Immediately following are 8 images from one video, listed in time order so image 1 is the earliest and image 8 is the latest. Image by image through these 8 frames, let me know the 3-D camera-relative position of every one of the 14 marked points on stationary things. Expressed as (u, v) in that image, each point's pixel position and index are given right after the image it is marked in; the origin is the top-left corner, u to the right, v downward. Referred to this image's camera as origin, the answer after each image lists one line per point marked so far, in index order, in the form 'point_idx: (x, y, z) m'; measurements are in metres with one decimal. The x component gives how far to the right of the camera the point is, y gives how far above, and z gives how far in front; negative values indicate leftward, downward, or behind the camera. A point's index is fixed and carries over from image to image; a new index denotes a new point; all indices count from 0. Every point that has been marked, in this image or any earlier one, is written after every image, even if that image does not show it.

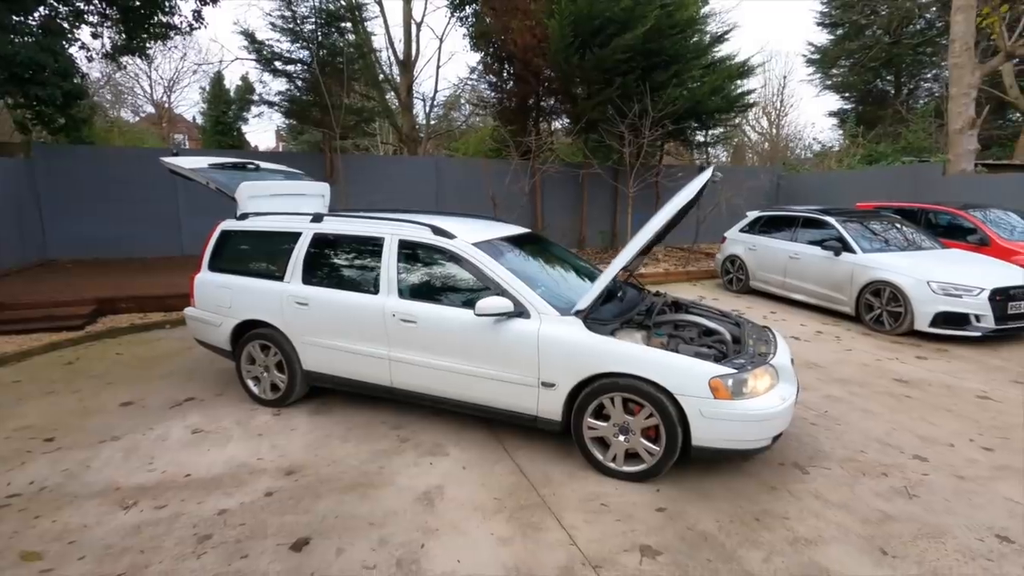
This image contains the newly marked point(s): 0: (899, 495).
0: (+2.5, -1.3, +3.4) m
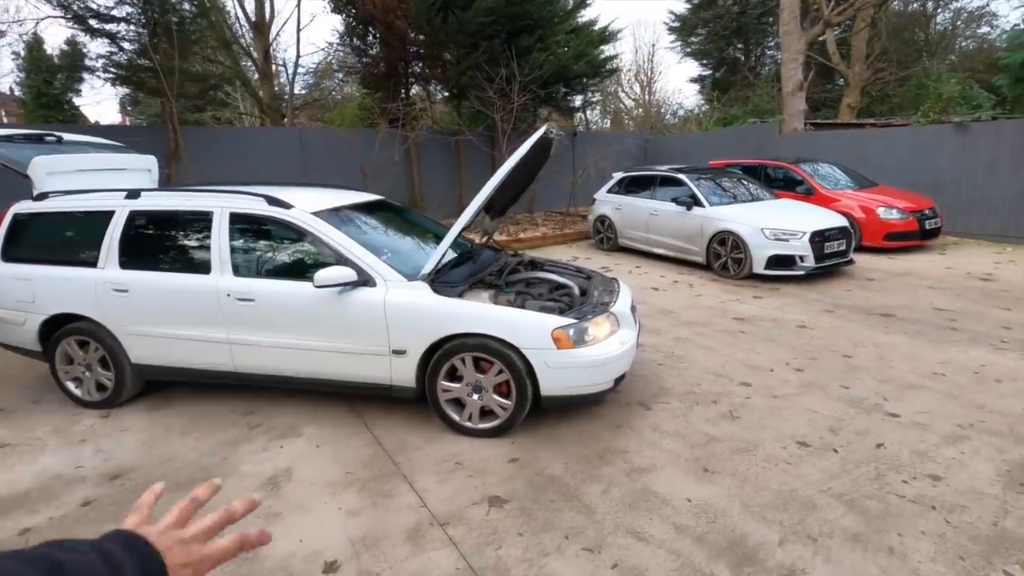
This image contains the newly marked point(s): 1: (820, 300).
0: (+1.5, -0.9, +3.8) m
1: (+3.8, -0.2, +6.7) m
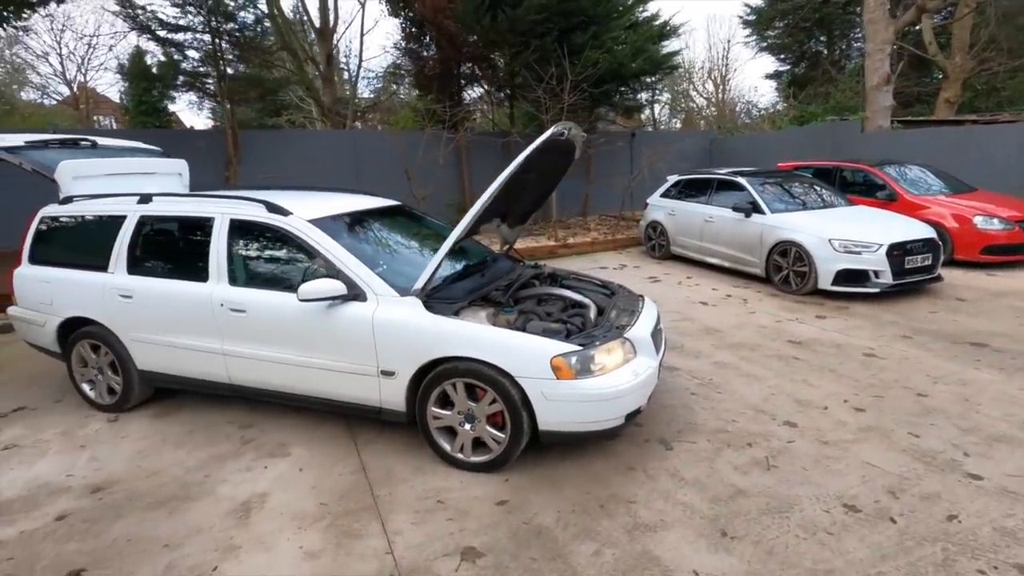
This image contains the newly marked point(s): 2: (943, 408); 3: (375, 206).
0: (+1.5, -1.1, +3.2) m
1: (+4.2, -0.4, +5.8) m
2: (+3.1, -0.9, +3.9) m
3: (-1.1, +0.7, +4.3) m
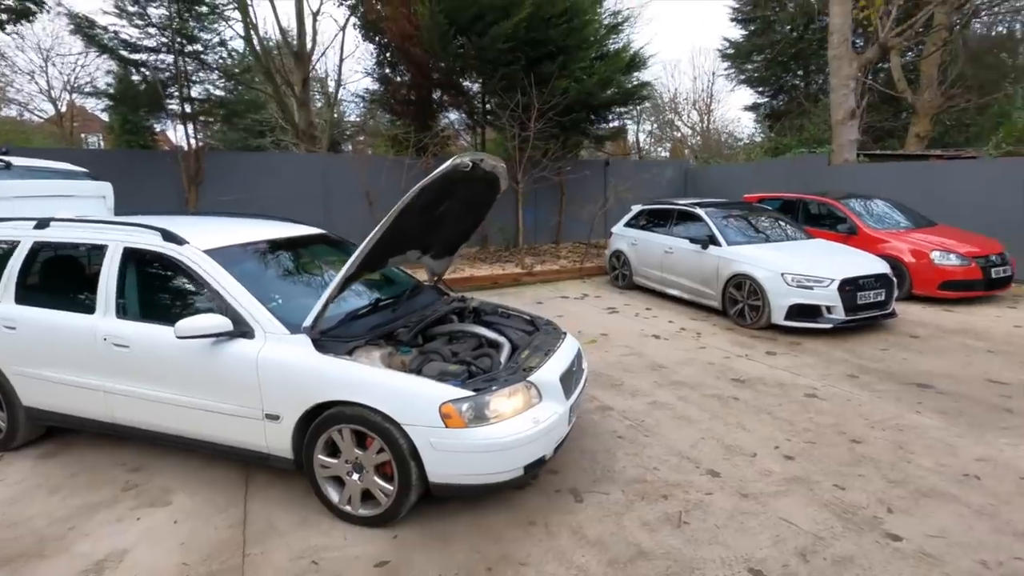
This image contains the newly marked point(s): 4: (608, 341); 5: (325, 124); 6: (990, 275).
0: (+0.9, -1.3, +3.0) m
1: (+3.5, -0.8, +5.7) m
2: (+2.5, -1.2, +3.7) m
3: (-1.7, +0.4, +4.1) m
4: (+1.2, -0.7, +6.6) m
5: (-5.7, +5.0, +16.3) m
6: (+7.0, +0.2, +7.9) m
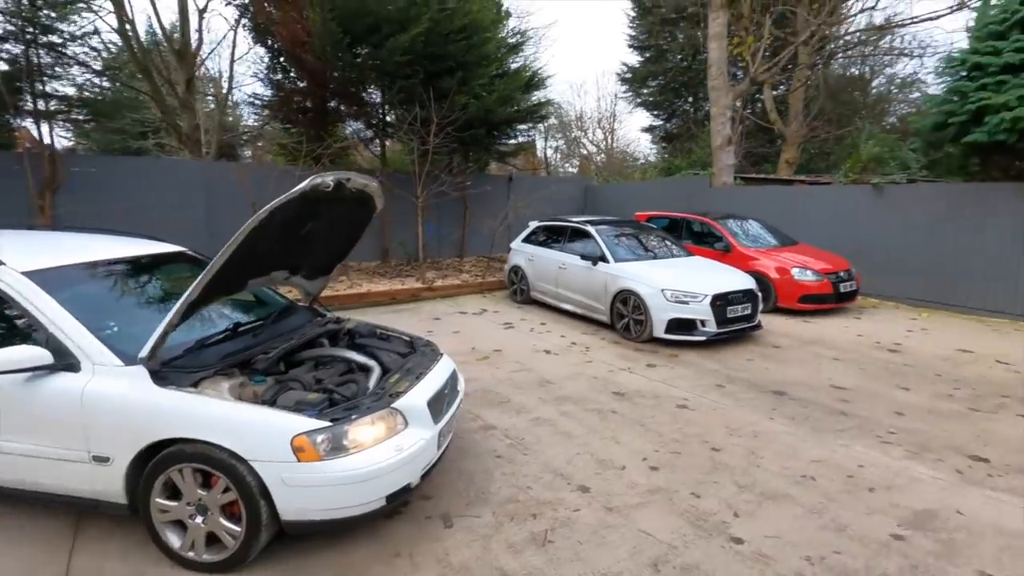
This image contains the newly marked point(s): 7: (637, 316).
0: (+0.1, -1.5, +3.1) m
1: (+2.3, -1.0, +6.1) m
2: (+1.6, -1.3, +4.0) m
3: (-2.6, +0.3, +3.7) m
4: (-0.2, -0.9, +6.7) m
5: (-8.5, +4.5, +15.2) m
6: (+5.4, 0.0, +8.9) m
7: (+1.7, -0.4, +7.3) m
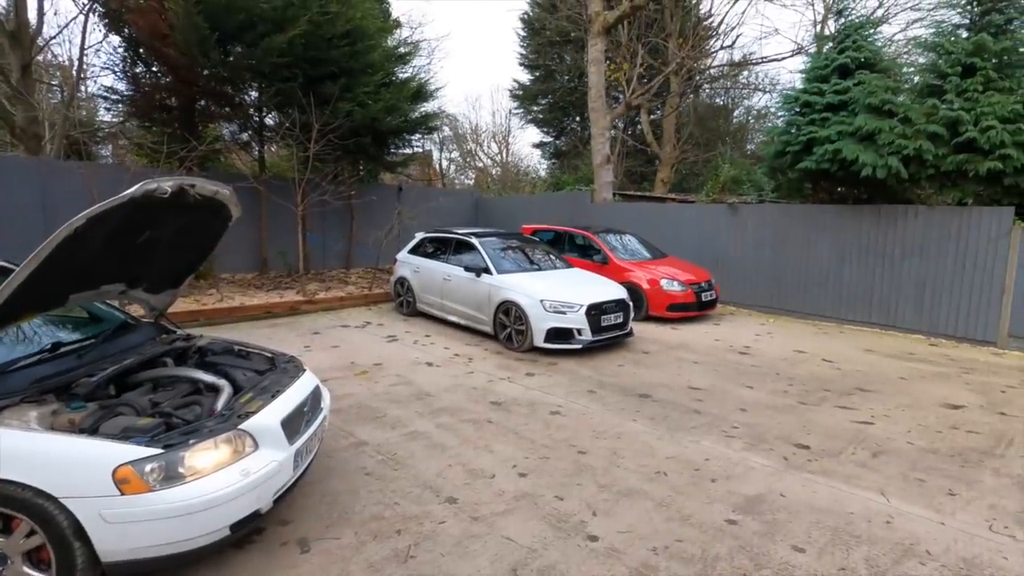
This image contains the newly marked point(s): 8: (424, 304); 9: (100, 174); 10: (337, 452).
0: (-0.7, -1.5, +3.0) m
1: (+0.9, -1.1, +6.4) m
2: (+0.6, -1.4, +4.2) m
3: (-3.5, +0.2, +3.2) m
4: (-1.6, -1.0, +6.5) m
5: (-11.4, +4.2, +13.5) m
6: (+3.4, -0.2, +9.8) m
7: (+0.1, -0.5, +7.5) m
8: (-1.5, -0.3, +9.2) m
9: (-7.3, +2.1, +9.7) m
10: (-1.4, -1.3, +4.3) m
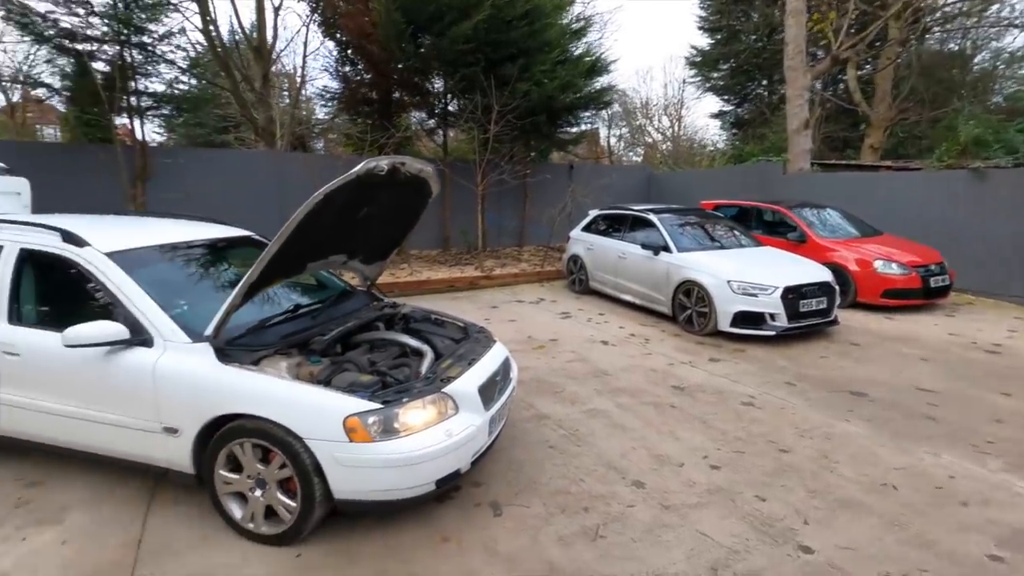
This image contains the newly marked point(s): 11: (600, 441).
0: (+0.4, -1.4, +3.0) m
1: (+2.9, -0.9, +5.8) m
2: (+2.0, -1.2, +3.7) m
3: (-2.2, +0.4, +3.9) m
4: (+0.5, -0.7, +6.6) m
5: (-6.7, +5.0, +15.9) m
6: (+6.3, +0.1, +8.1) m
7: (+2.5, -0.3, +7.0) m
8: (+1.4, +0.1, +9.1) m
9: (-3.9, +2.6, +11.1) m
10: (+0.1, -1.1, +4.4) m
11: (+0.7, -1.2, +4.1) m
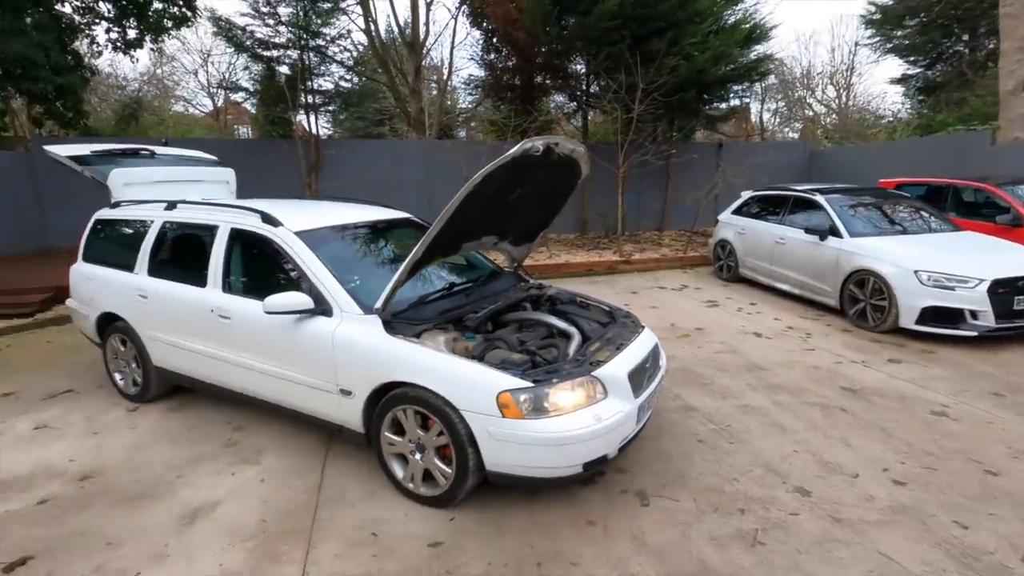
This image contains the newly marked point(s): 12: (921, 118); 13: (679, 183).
0: (+1.2, -1.3, +2.8) m
1: (+4.3, -0.8, +4.8) m
2: (+2.9, -1.2, +3.1) m
3: (-1.1, +0.6, +4.3) m
4: (+2.2, -0.6, +6.2) m
5: (-2.4, +5.6, +16.8) m
6: (+8.2, +0.1, +6.3) m
7: (+4.2, -0.2, +6.2) m
8: (+3.7, +0.3, +8.4) m
9: (-1.0, +3.0, +11.6) m
10: (+1.2, -1.0, +4.2) m
11: (+1.7, -1.1, +3.8) m
12: (+13.8, +5.8, +18.2) m
13: (+4.0, +2.5, +12.9) m
